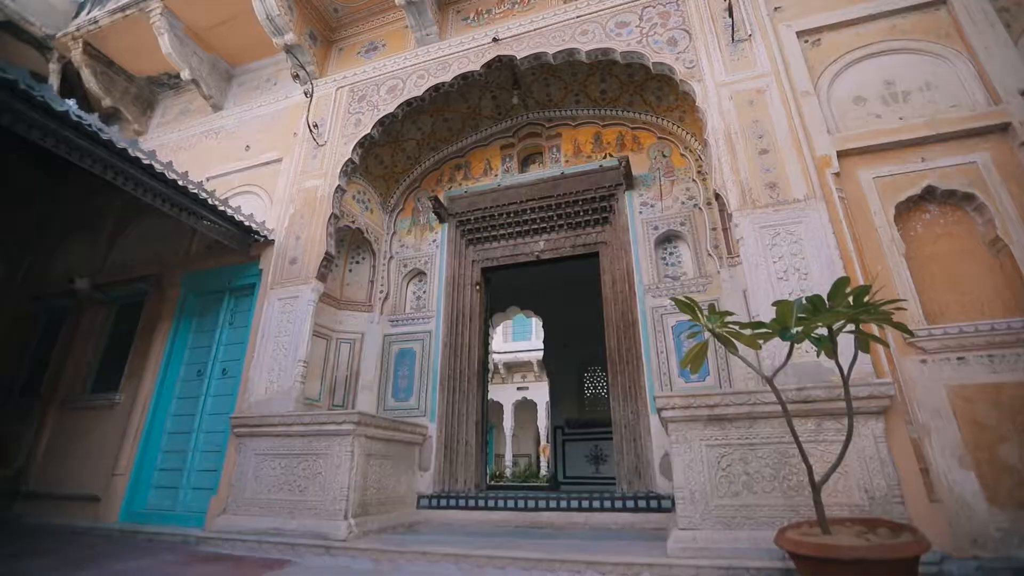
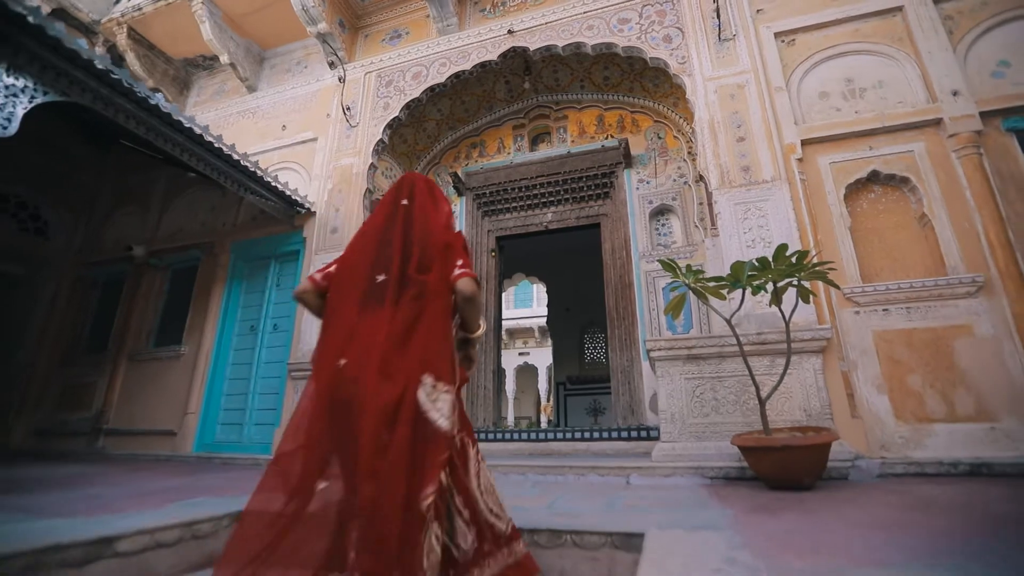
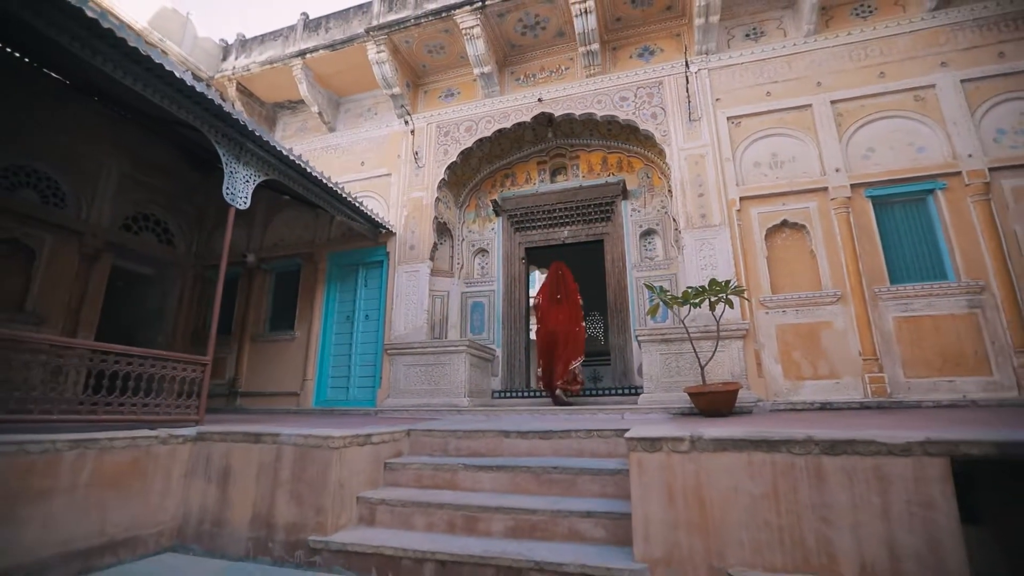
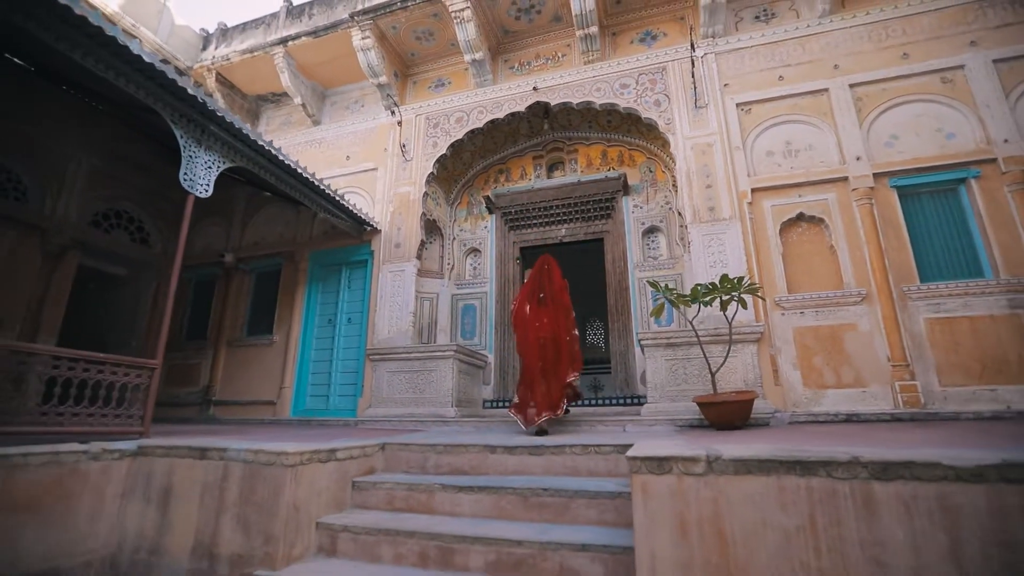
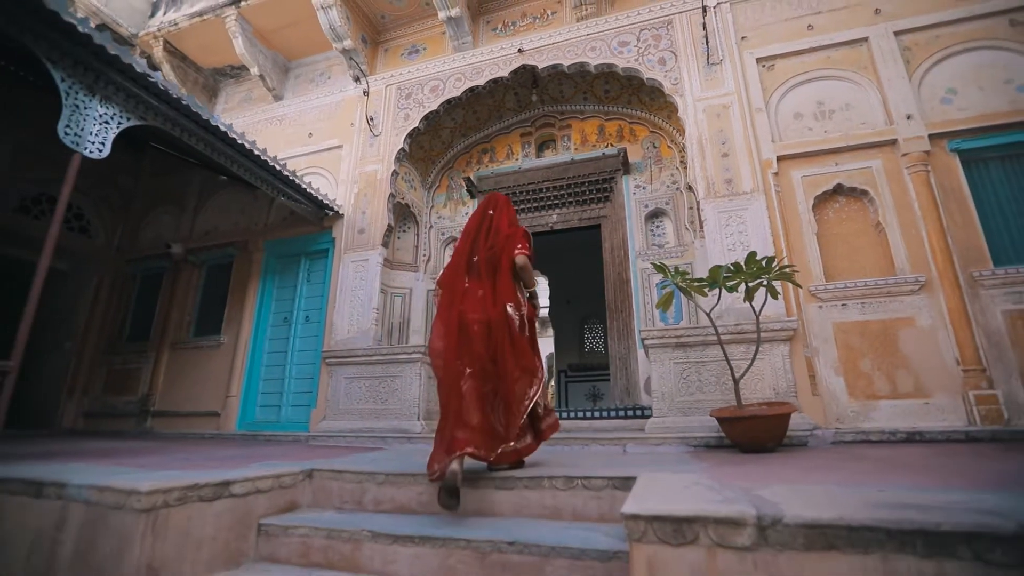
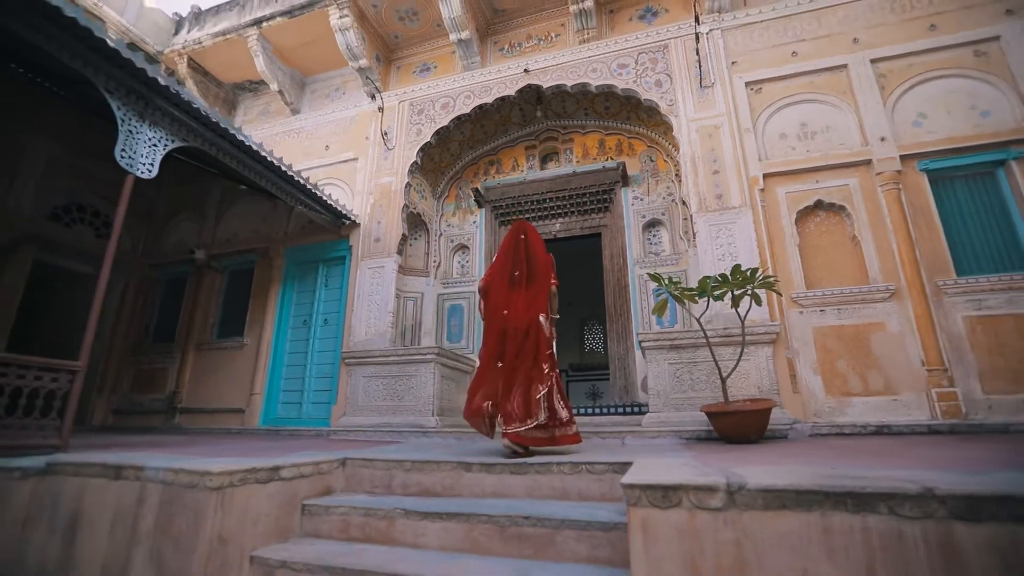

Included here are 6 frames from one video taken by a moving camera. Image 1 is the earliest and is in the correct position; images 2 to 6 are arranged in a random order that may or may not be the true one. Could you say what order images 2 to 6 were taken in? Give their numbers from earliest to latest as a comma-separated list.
2, 5, 6, 4, 3
